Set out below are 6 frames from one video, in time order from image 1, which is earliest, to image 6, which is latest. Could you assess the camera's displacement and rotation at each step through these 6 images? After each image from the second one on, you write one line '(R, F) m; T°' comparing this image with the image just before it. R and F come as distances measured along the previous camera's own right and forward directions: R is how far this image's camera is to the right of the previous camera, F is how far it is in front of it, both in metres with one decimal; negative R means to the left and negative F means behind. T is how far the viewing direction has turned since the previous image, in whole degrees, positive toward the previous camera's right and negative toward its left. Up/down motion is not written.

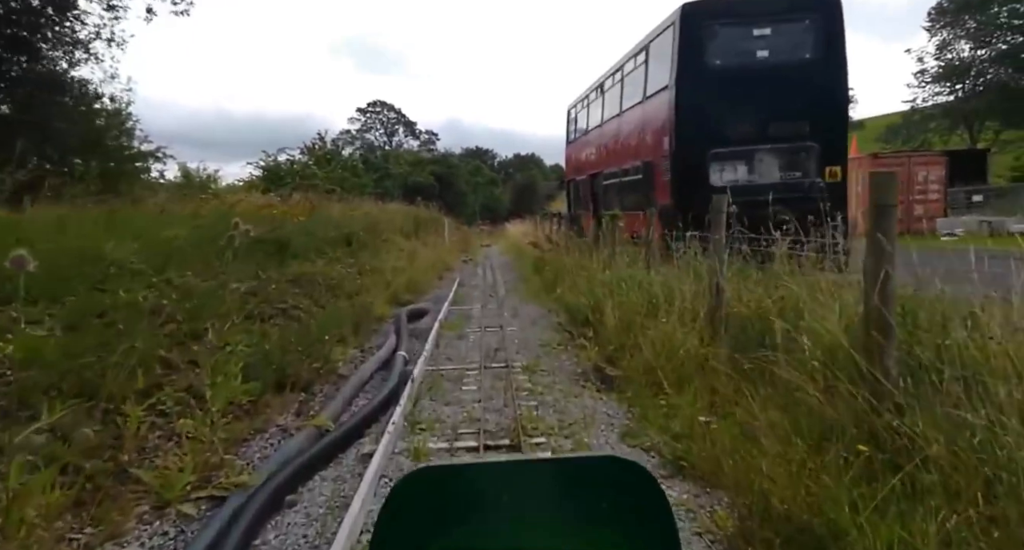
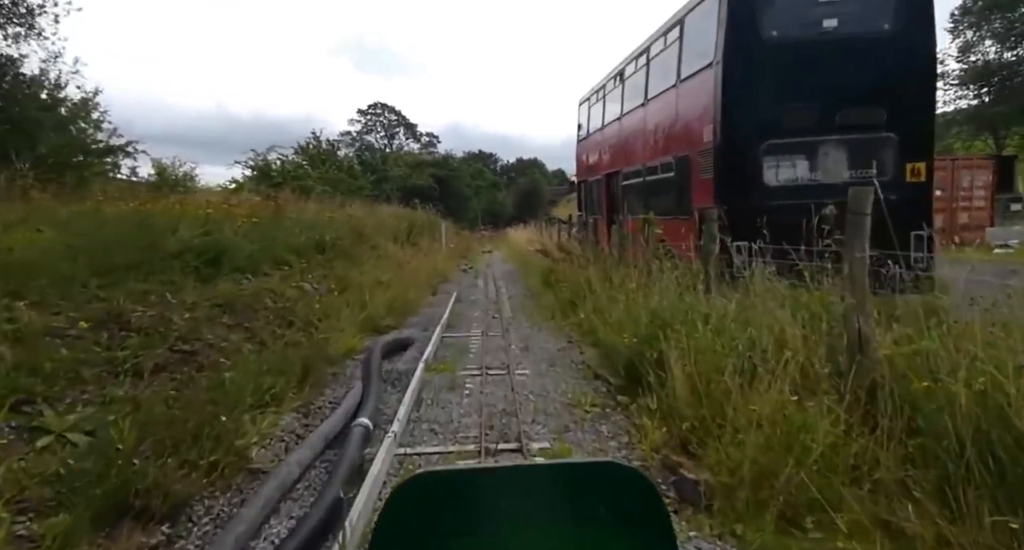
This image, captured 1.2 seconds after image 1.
(-0.1, +2.7) m; 0°
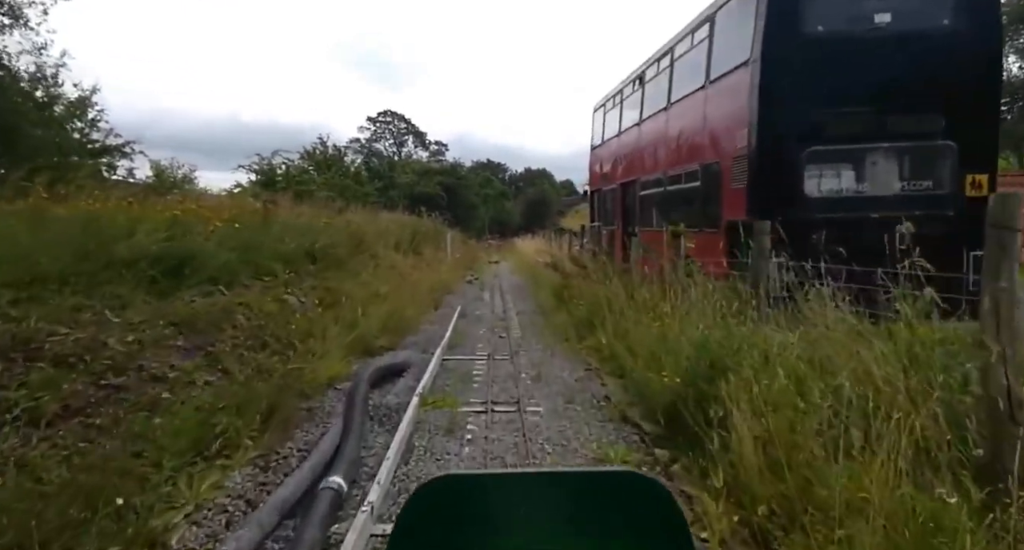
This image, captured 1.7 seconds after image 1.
(-0.1, +1.2) m; -1°
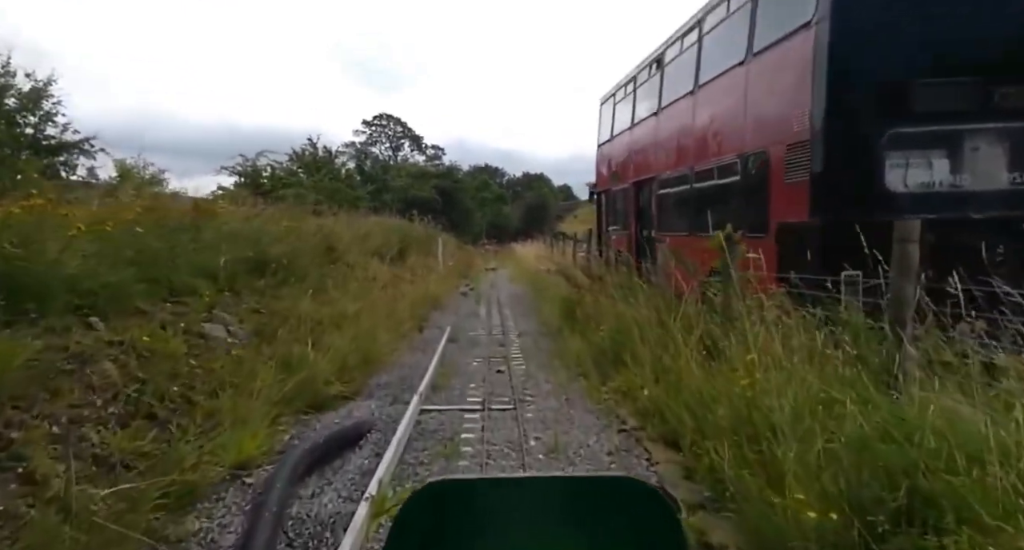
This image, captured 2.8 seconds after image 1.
(-0.1, +2.4) m; 0°
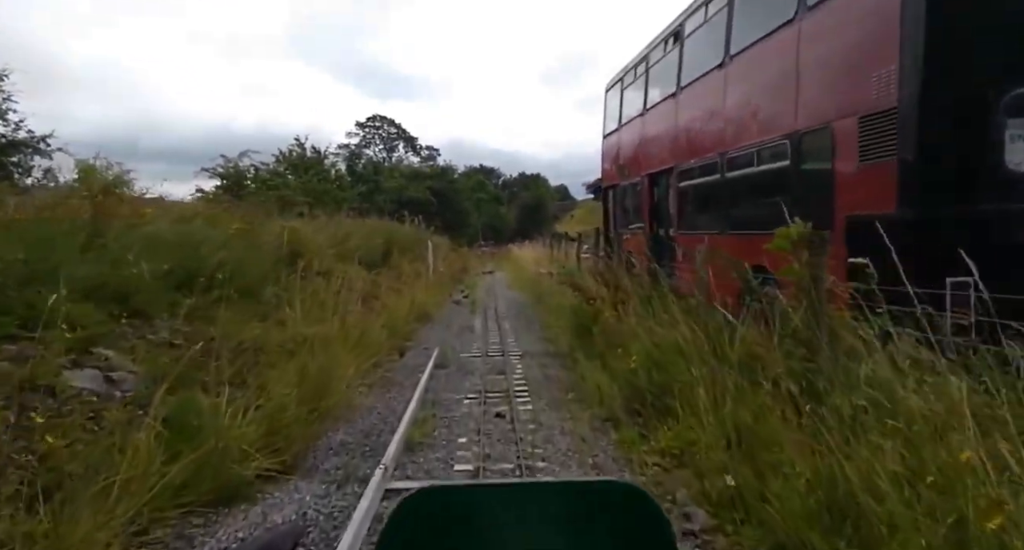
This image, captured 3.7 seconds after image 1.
(0.0, +2.1) m; 0°
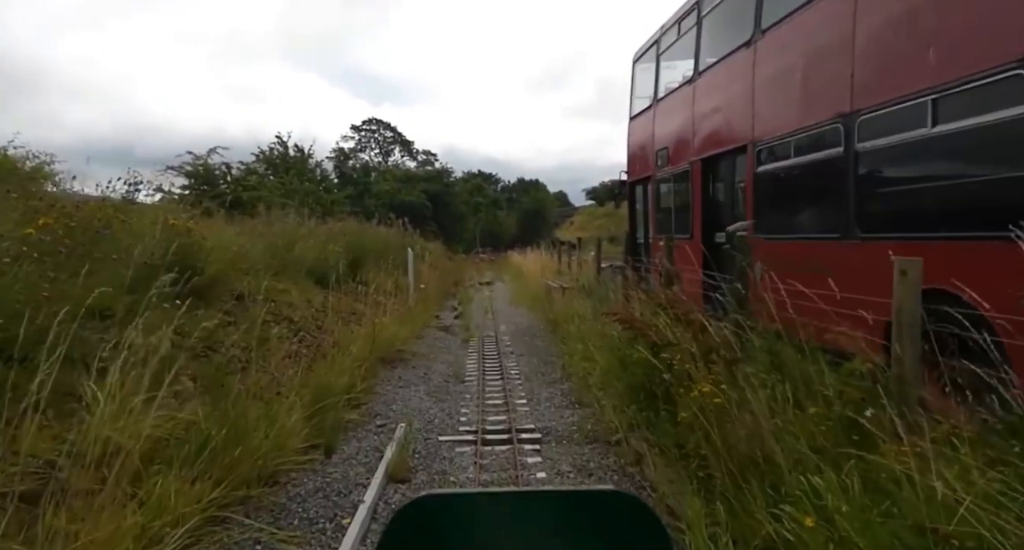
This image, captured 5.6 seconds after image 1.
(-0.2, +4.2) m; 0°
